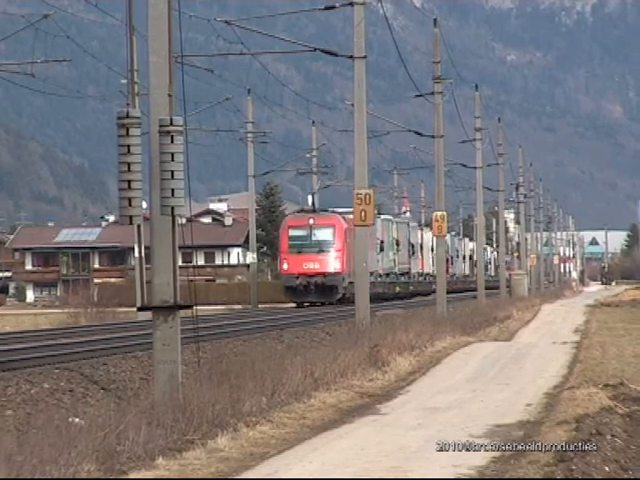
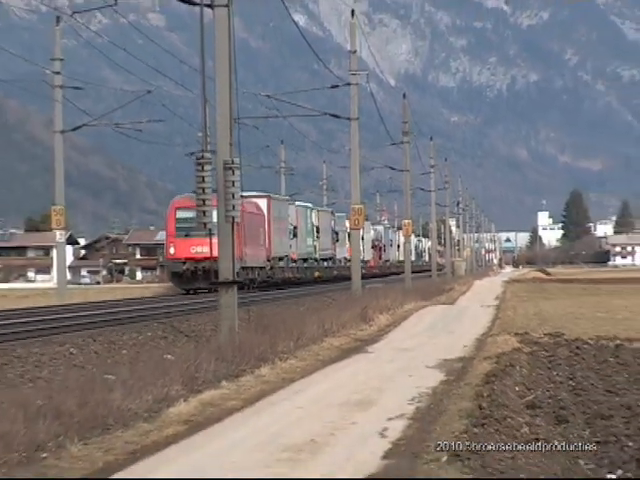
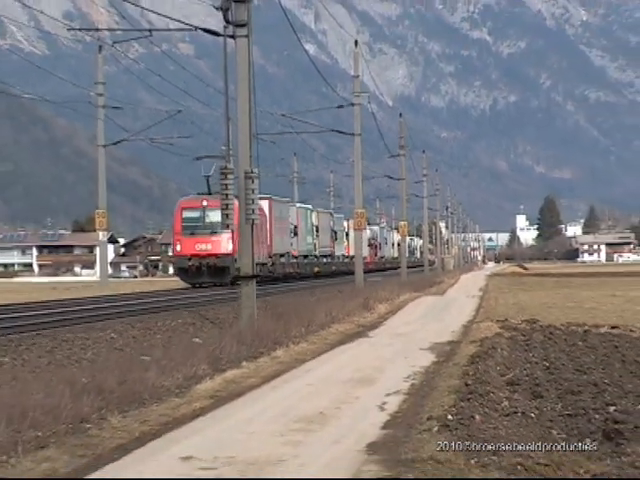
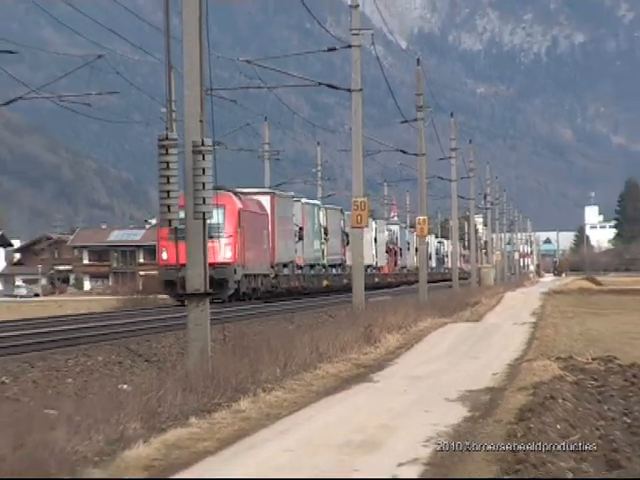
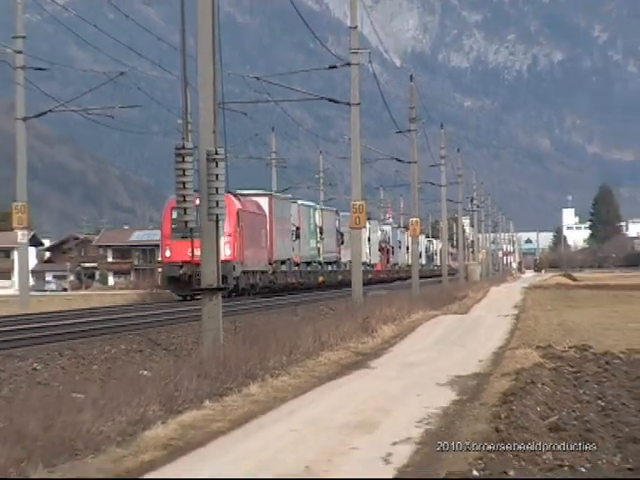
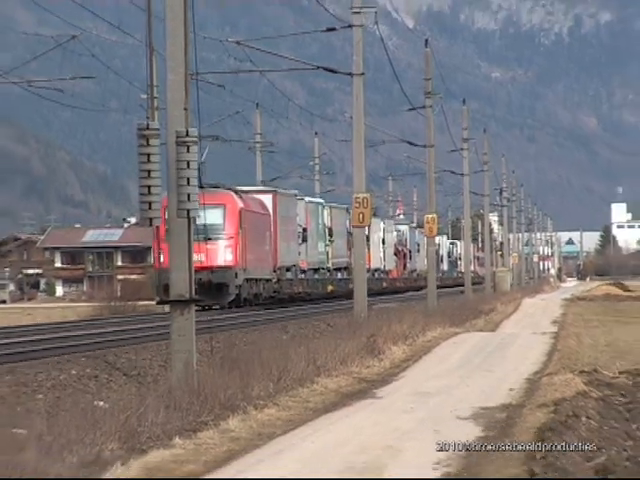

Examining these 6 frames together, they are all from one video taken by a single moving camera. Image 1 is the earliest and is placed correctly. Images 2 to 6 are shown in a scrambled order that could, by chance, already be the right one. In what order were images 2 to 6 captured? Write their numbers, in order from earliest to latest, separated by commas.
6, 4, 5, 2, 3
